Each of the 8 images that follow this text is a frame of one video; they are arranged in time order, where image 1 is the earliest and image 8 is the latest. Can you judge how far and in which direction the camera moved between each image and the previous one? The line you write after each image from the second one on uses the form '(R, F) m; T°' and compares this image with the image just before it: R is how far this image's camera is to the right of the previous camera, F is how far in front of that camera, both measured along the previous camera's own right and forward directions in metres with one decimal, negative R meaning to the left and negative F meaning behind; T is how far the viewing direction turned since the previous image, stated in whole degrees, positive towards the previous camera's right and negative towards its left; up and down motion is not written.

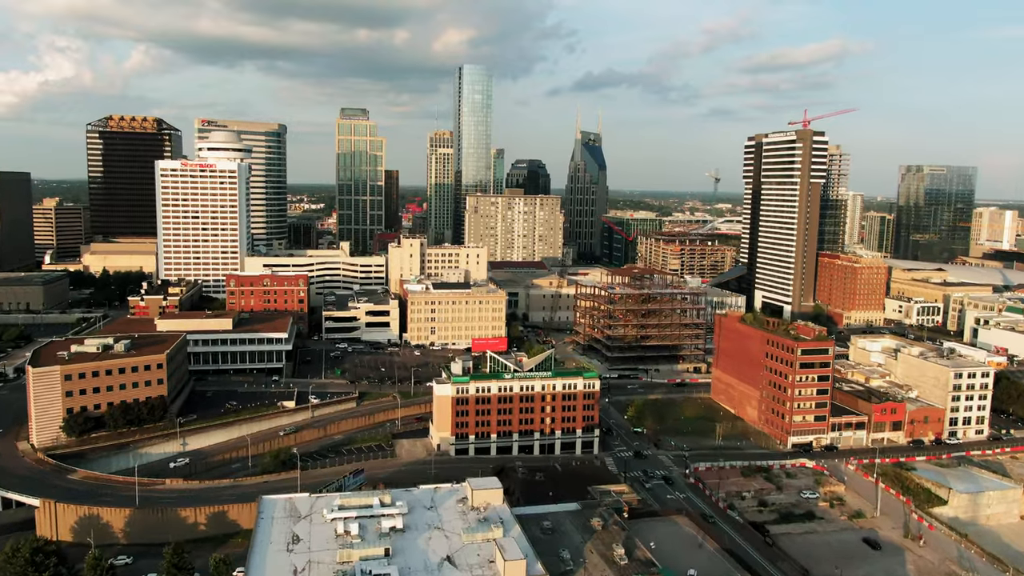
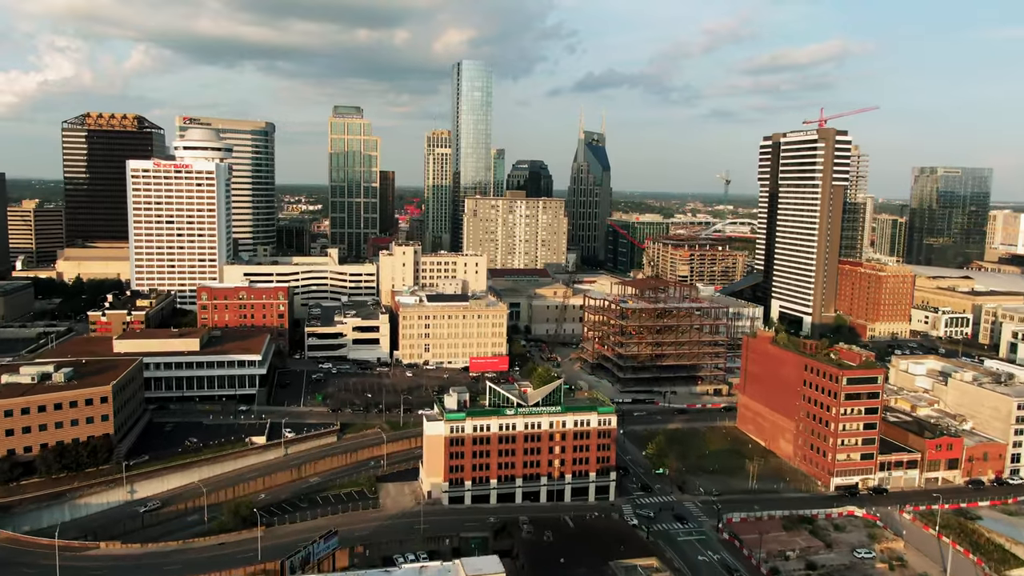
(-0.2, +8.8) m; 0°
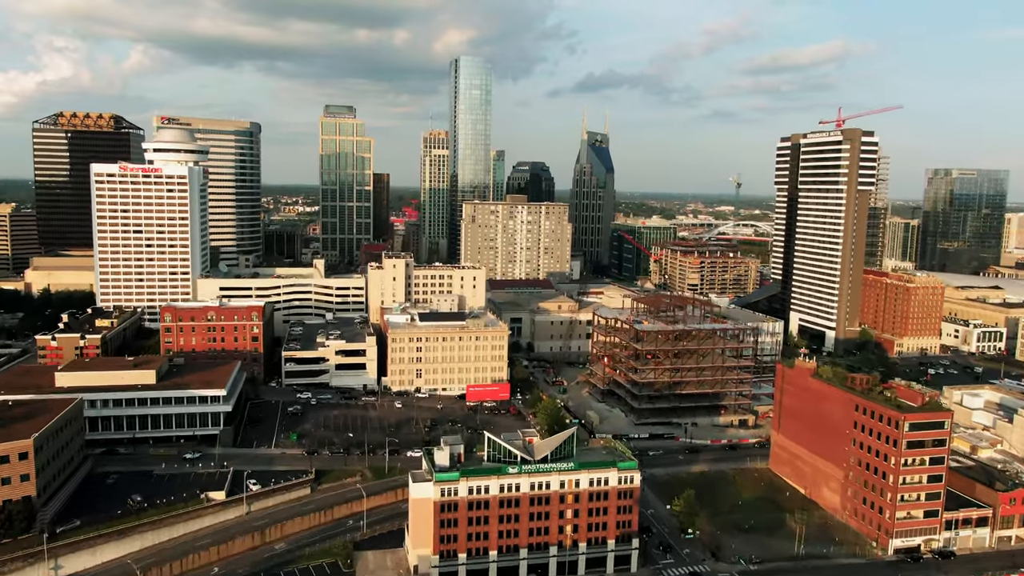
(-0.2, +9.0) m; 0°
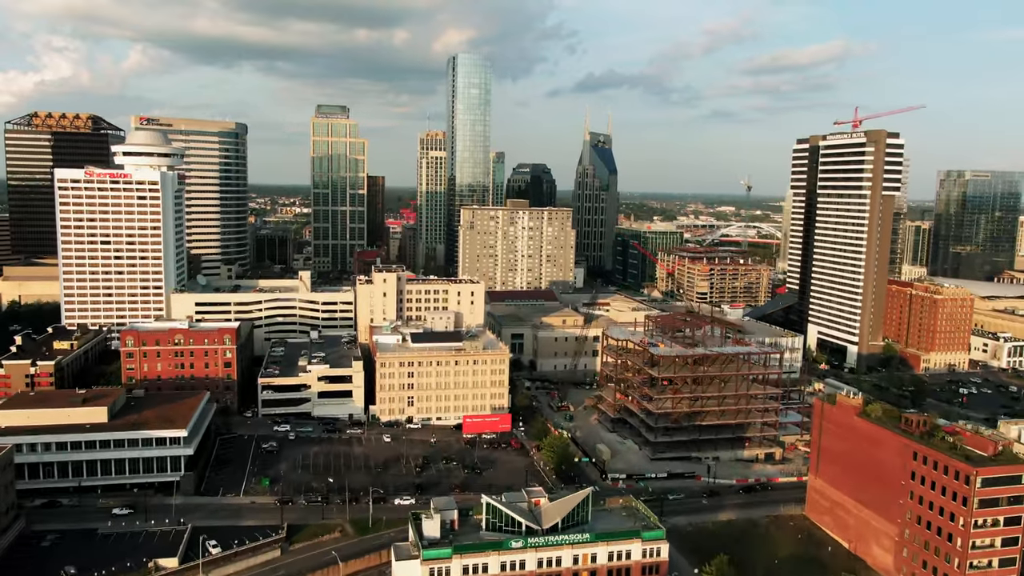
(-0.2, +7.6) m; 0°
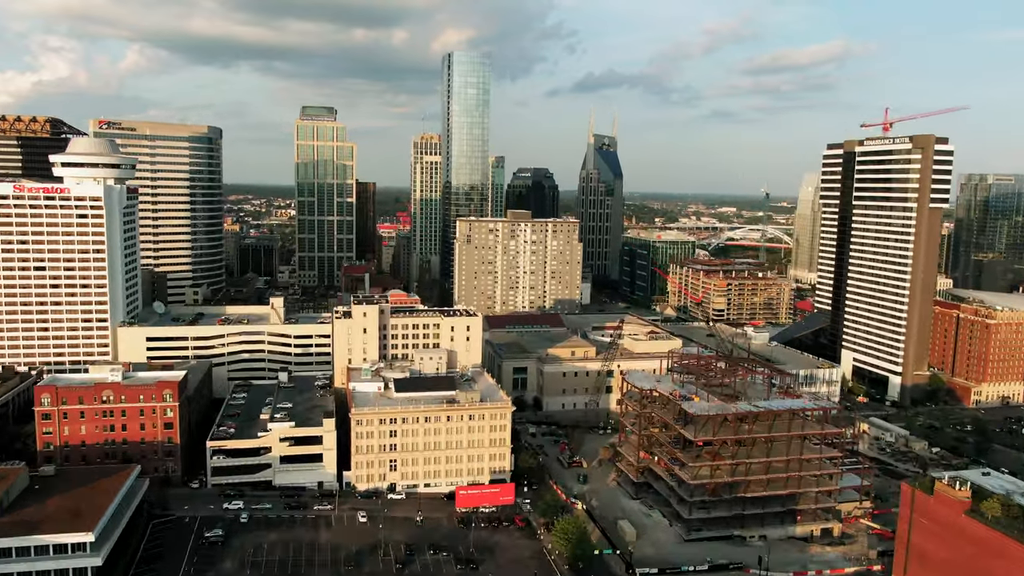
(-0.3, +12.1) m; 0°
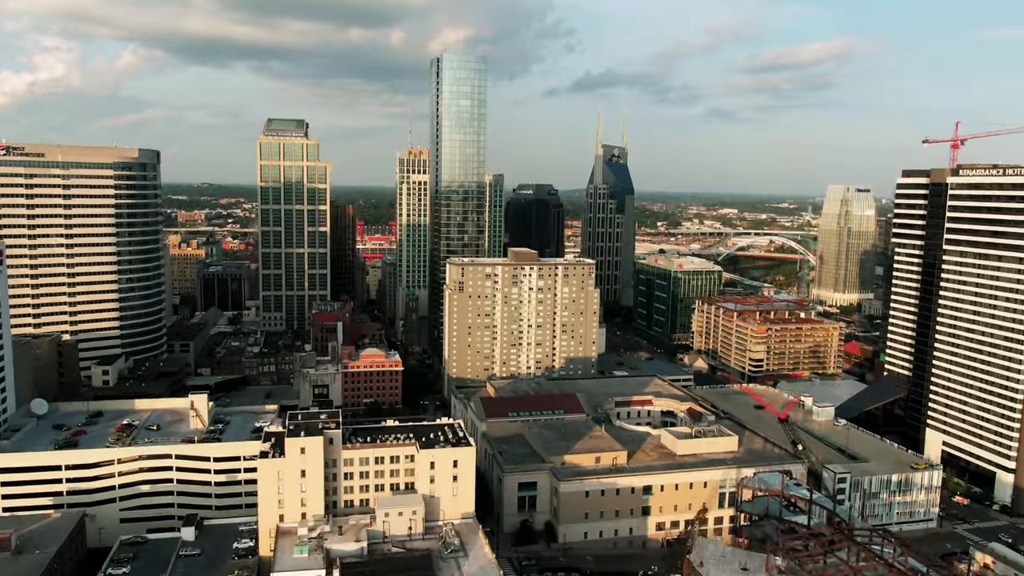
(-0.5, +22.0) m; 0°
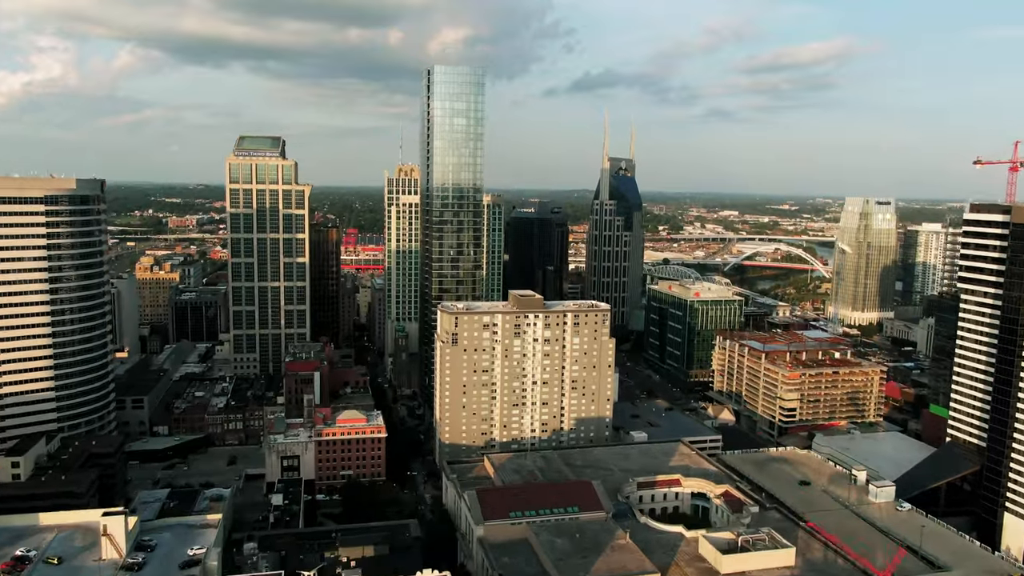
(-0.3, +13.8) m; 0°
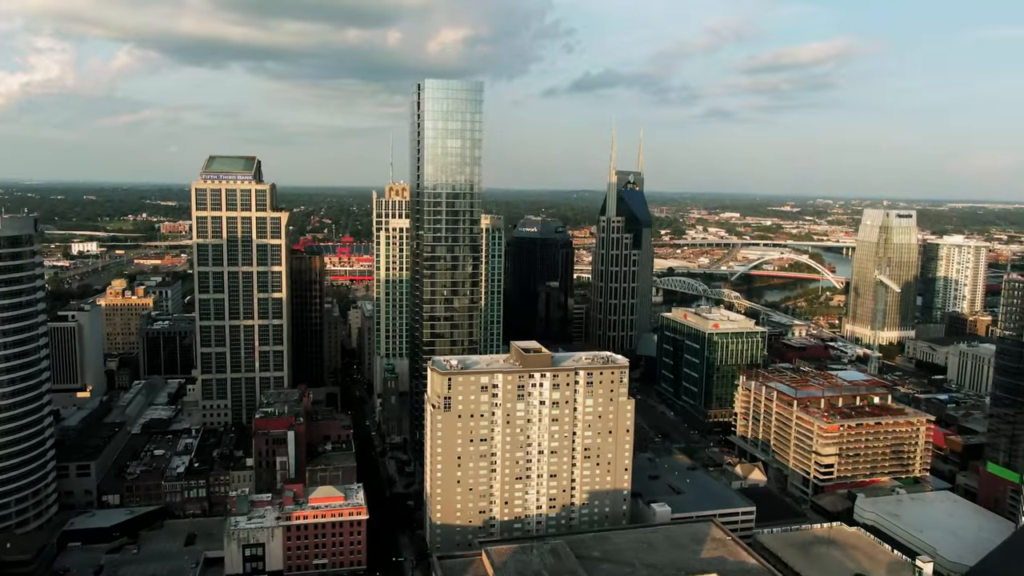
(-0.2, +12.3) m; 0°
